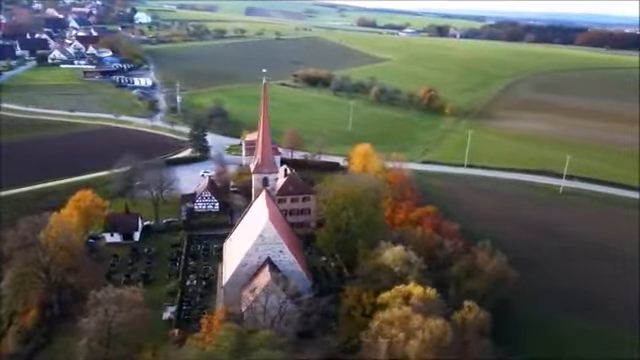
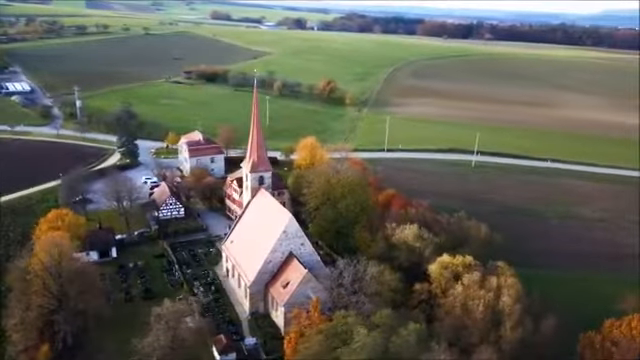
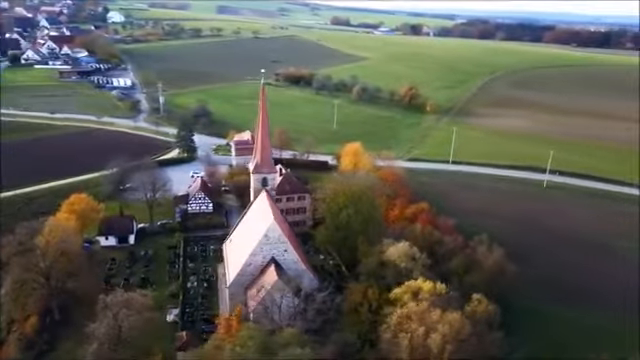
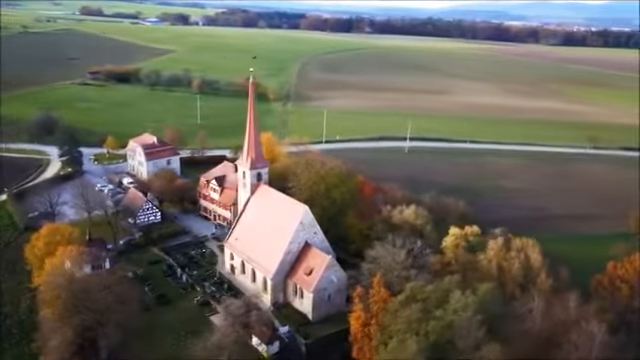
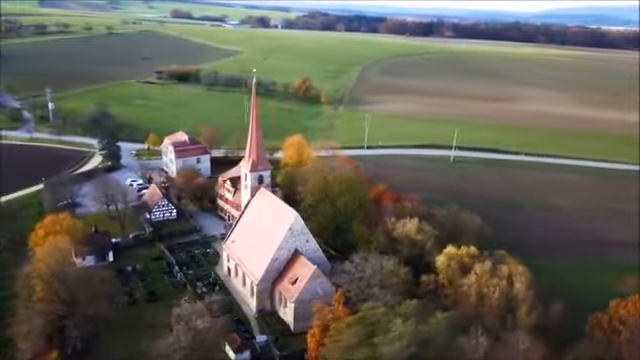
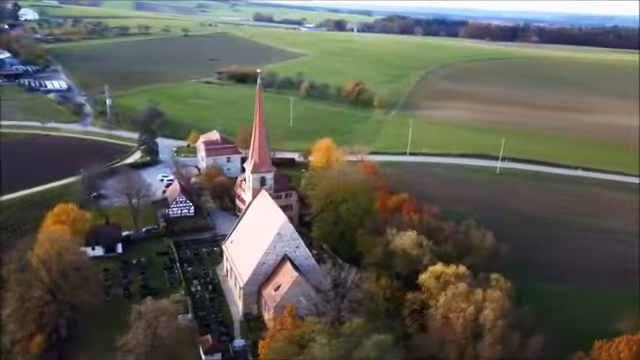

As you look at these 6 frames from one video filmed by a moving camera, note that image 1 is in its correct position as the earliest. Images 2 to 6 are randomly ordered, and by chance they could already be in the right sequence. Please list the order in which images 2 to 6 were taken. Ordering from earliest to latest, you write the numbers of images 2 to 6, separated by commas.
3, 6, 2, 5, 4
